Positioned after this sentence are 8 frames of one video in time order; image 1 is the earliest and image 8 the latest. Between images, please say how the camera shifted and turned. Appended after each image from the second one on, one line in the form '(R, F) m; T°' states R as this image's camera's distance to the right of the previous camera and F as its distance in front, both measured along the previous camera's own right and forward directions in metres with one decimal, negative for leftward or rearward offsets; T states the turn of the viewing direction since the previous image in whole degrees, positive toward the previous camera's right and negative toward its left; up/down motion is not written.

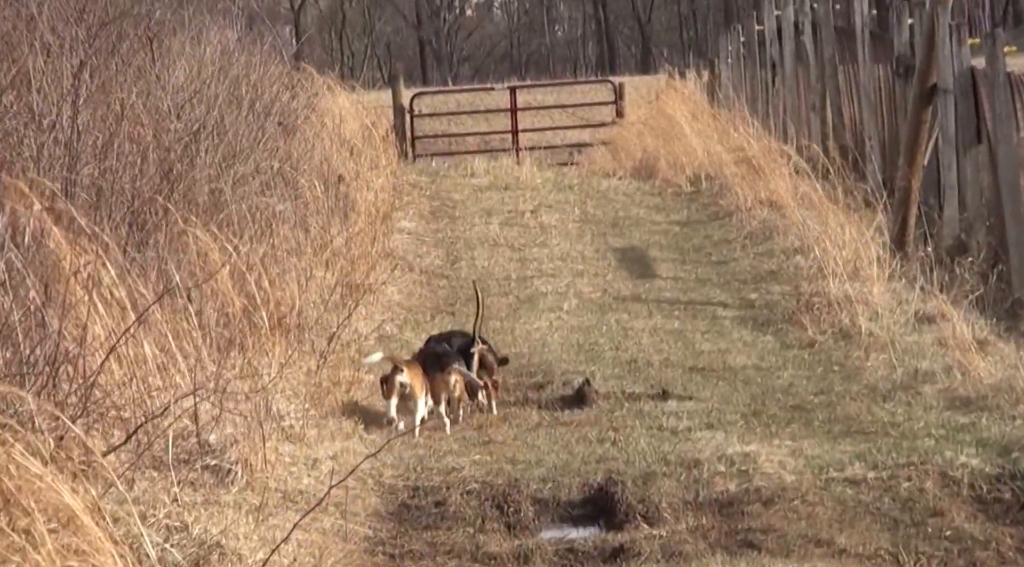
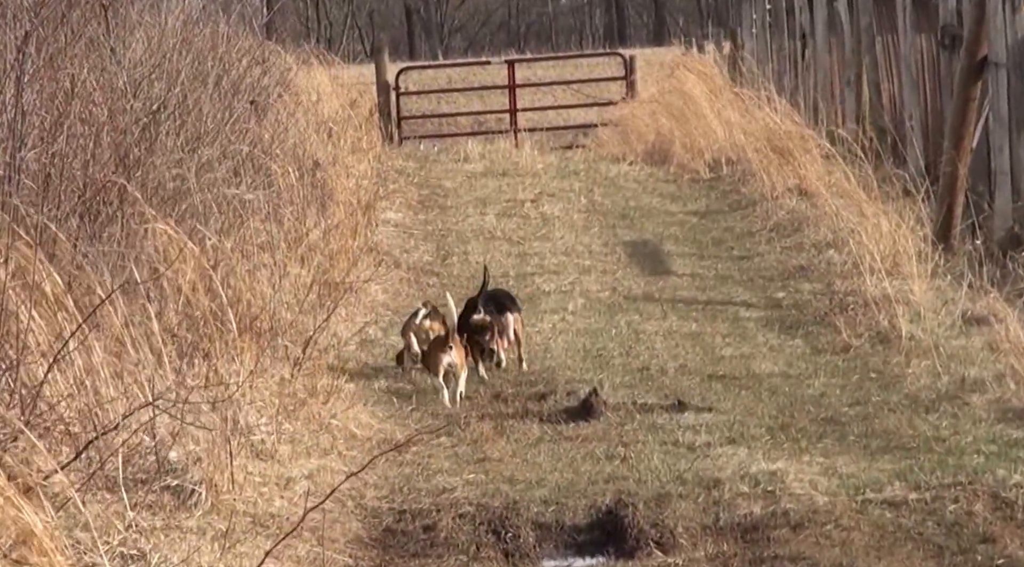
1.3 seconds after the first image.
(+0.1, +1.3) m; 0°
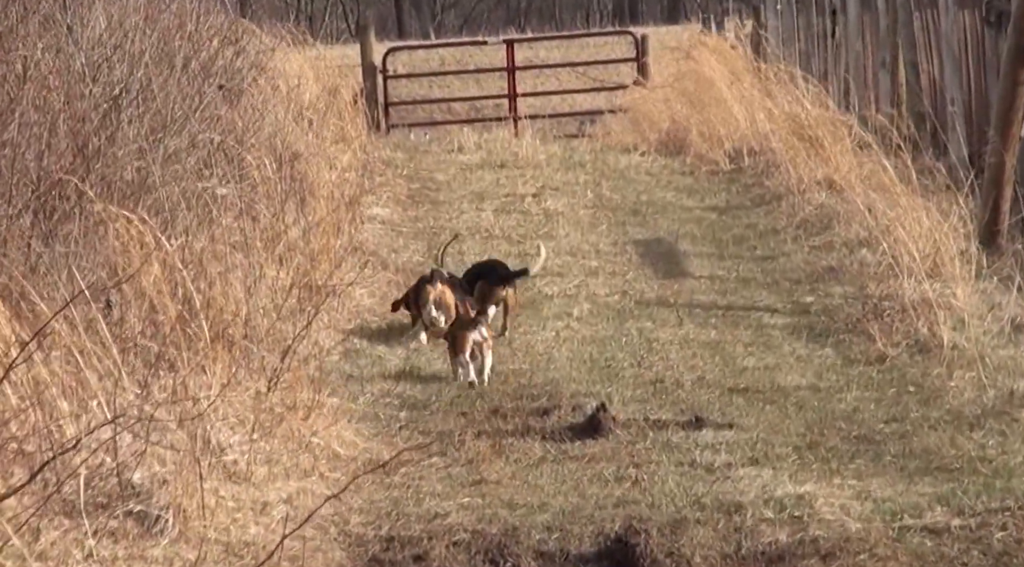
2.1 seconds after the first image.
(+0.1, +1.0) m; 0°
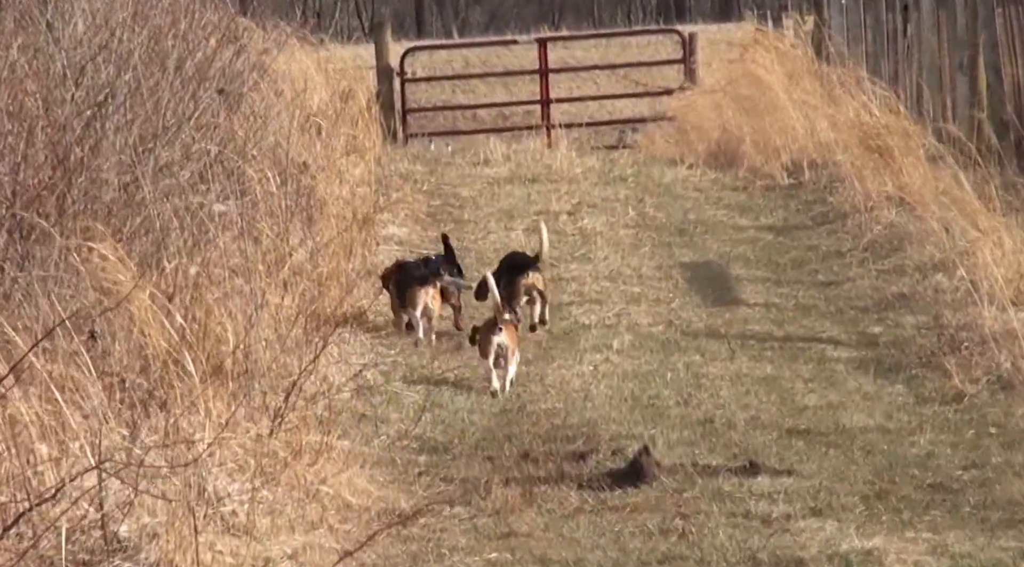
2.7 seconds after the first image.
(-0.1, +1.1) m; 0°
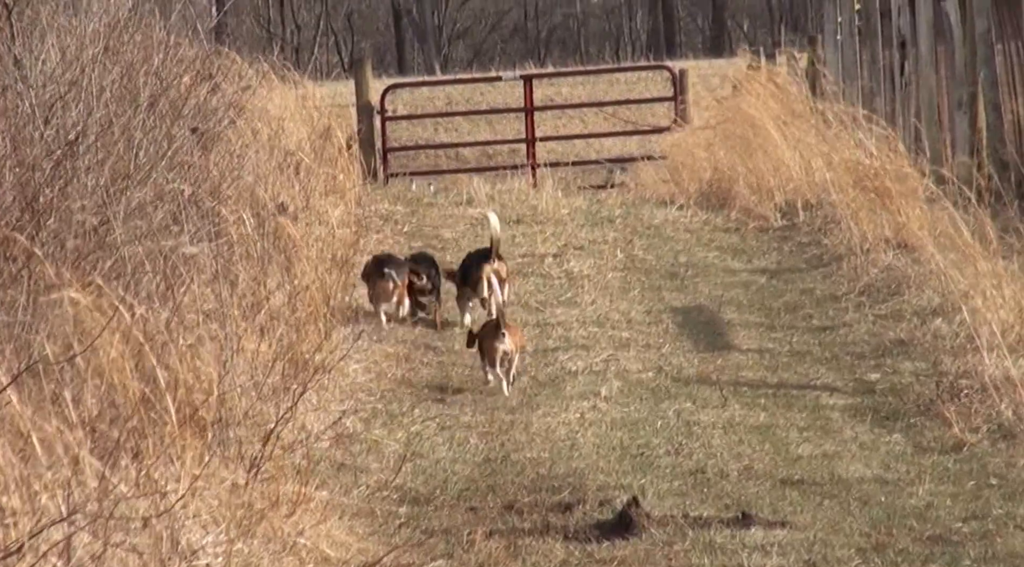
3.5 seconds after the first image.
(+0.1, +0.3) m; 0°
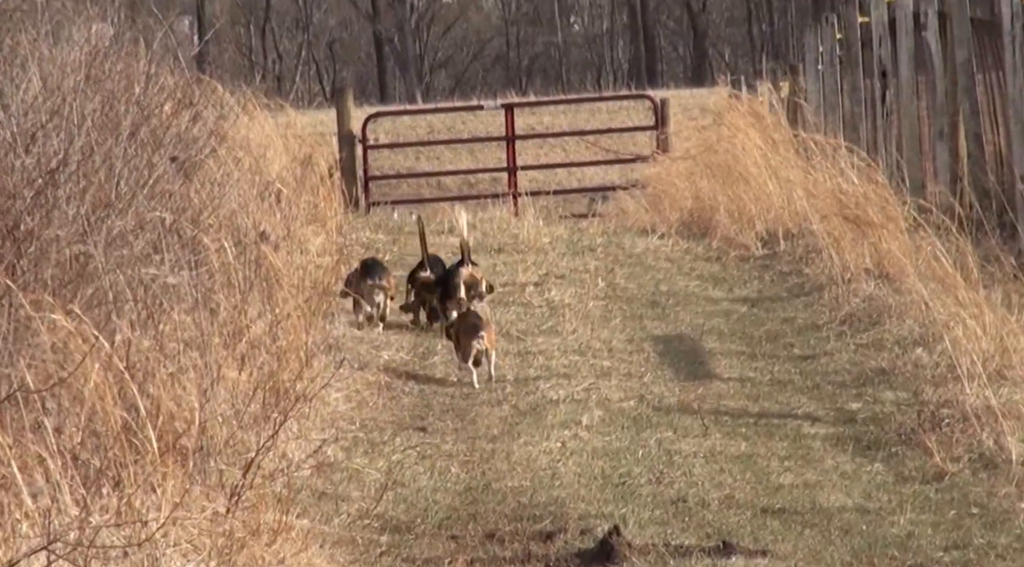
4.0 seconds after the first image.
(+0.1, 0.0) m; 0°
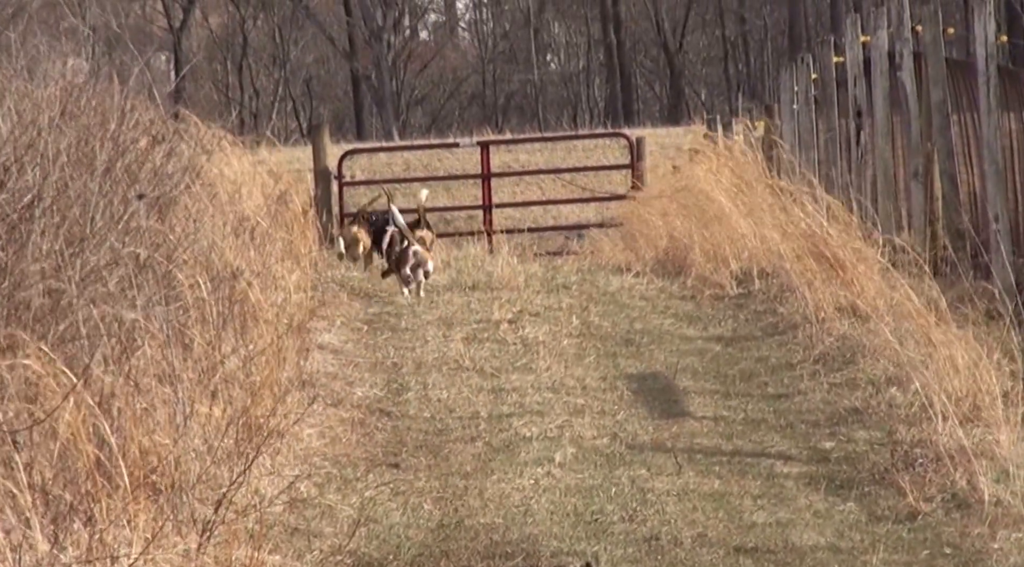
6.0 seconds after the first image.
(+0.1, 0.0) m; 0°
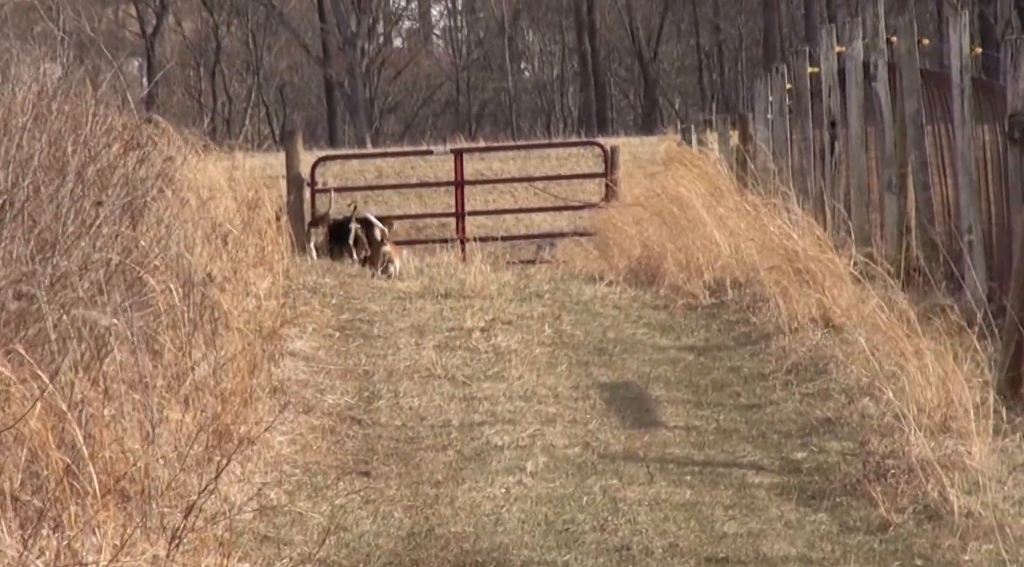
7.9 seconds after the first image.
(0.0, 0.0) m; 0°
